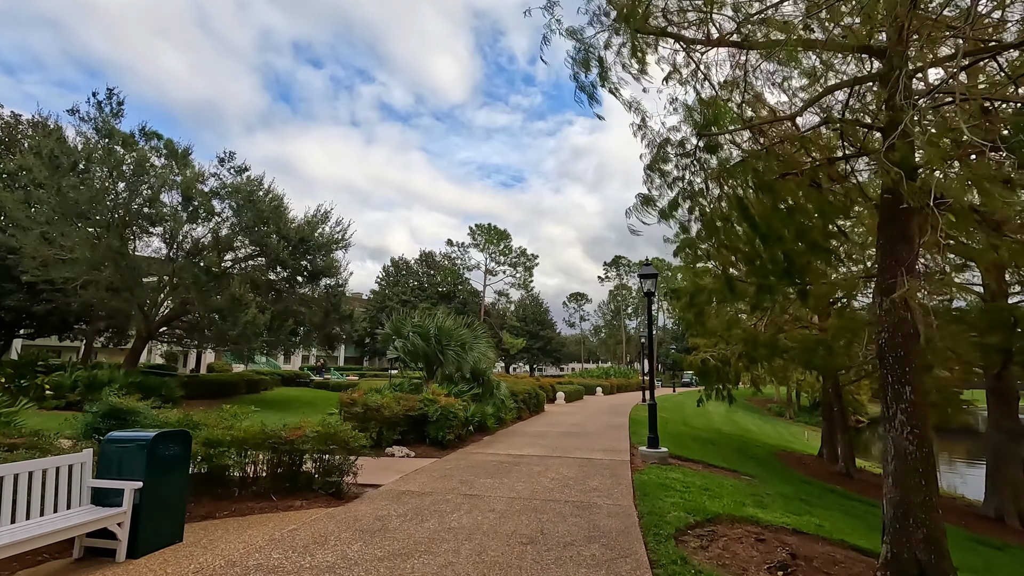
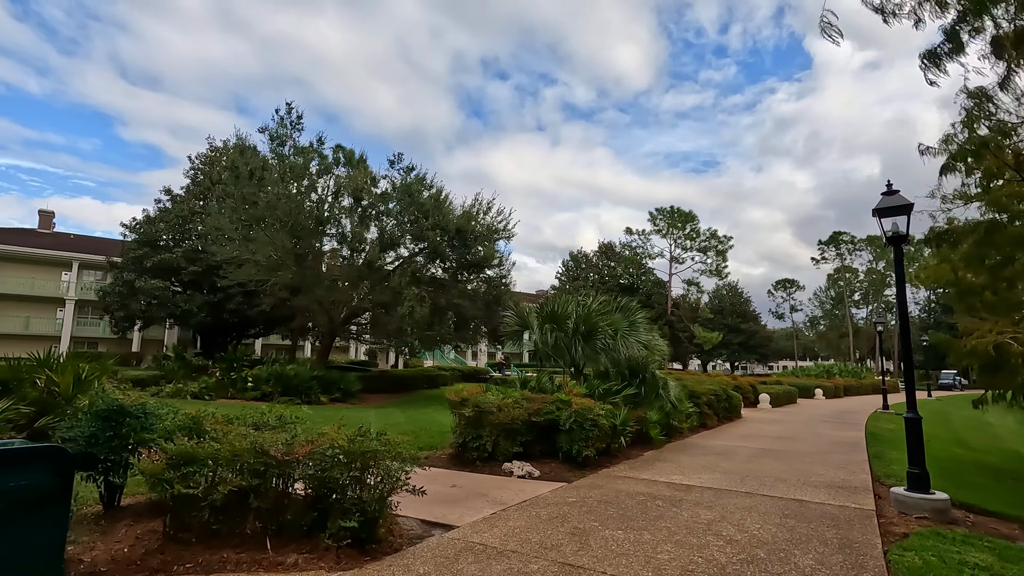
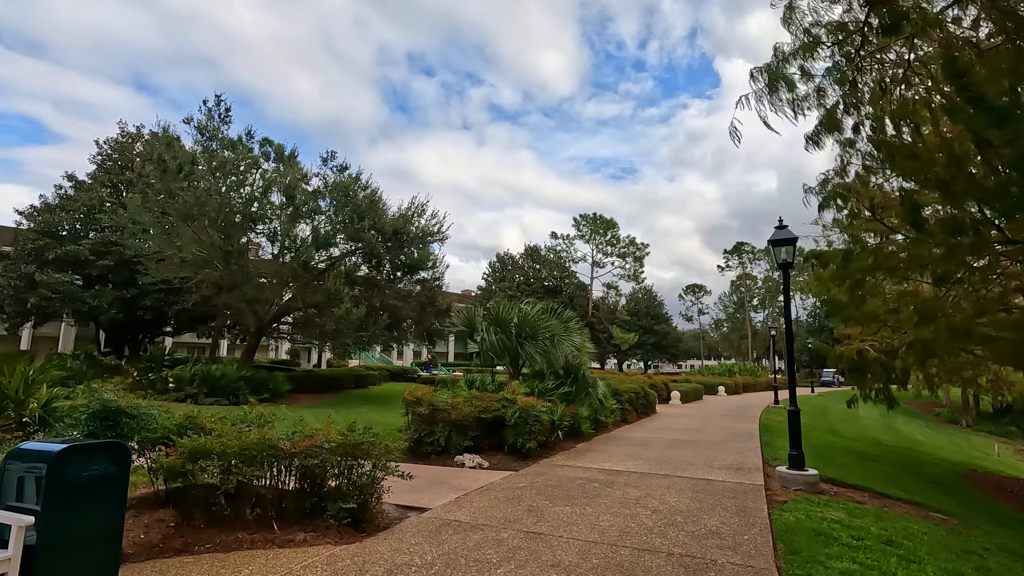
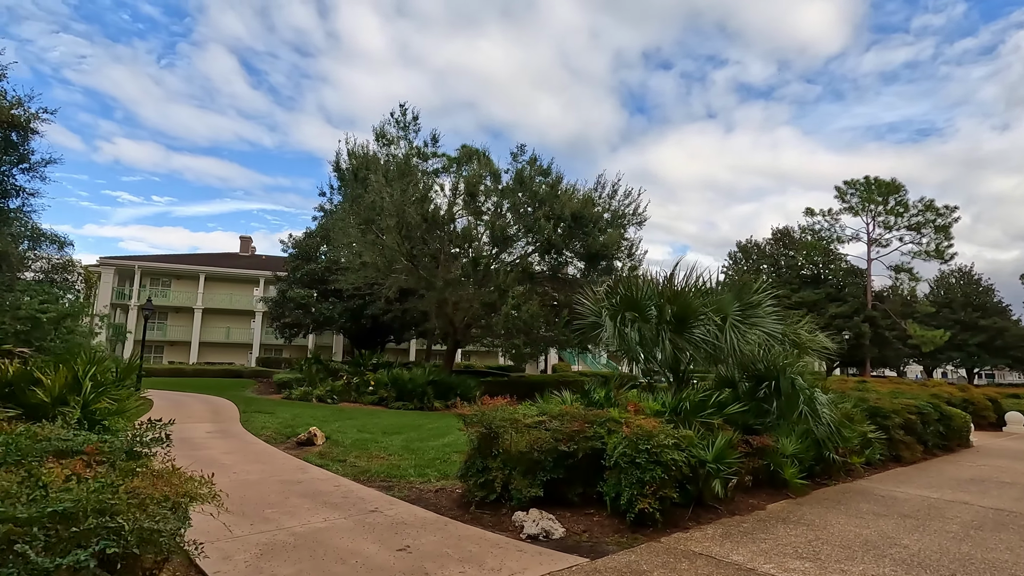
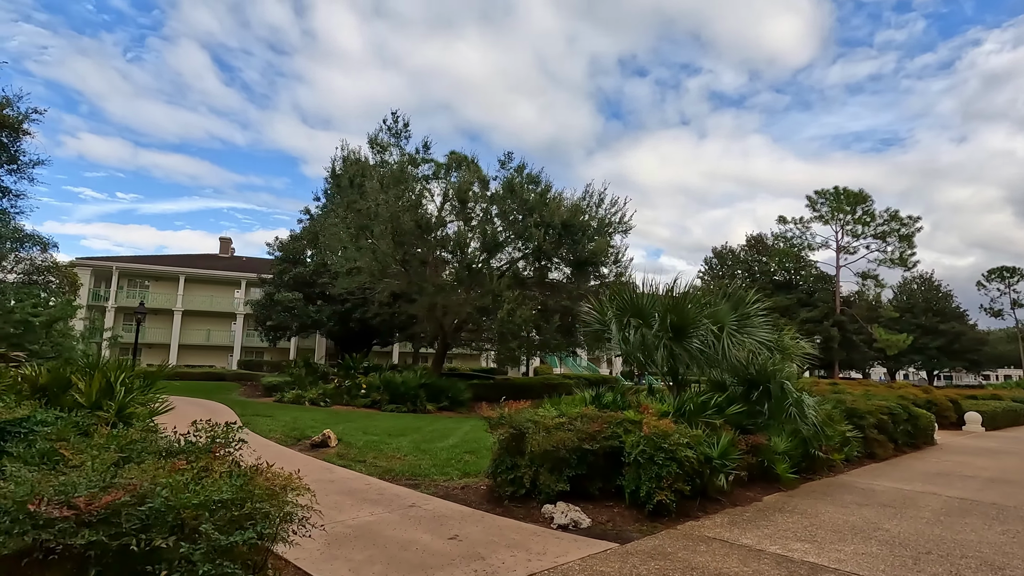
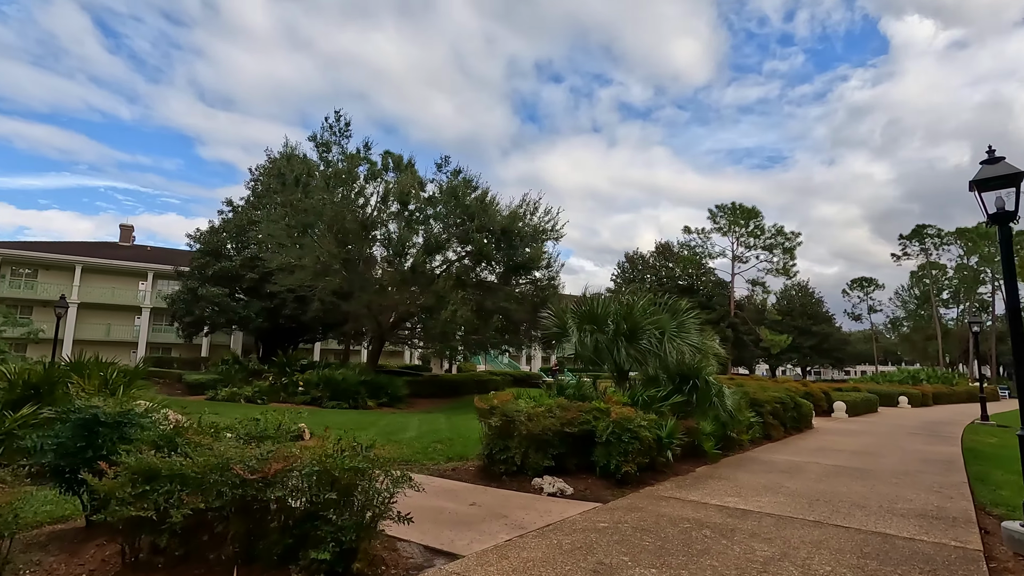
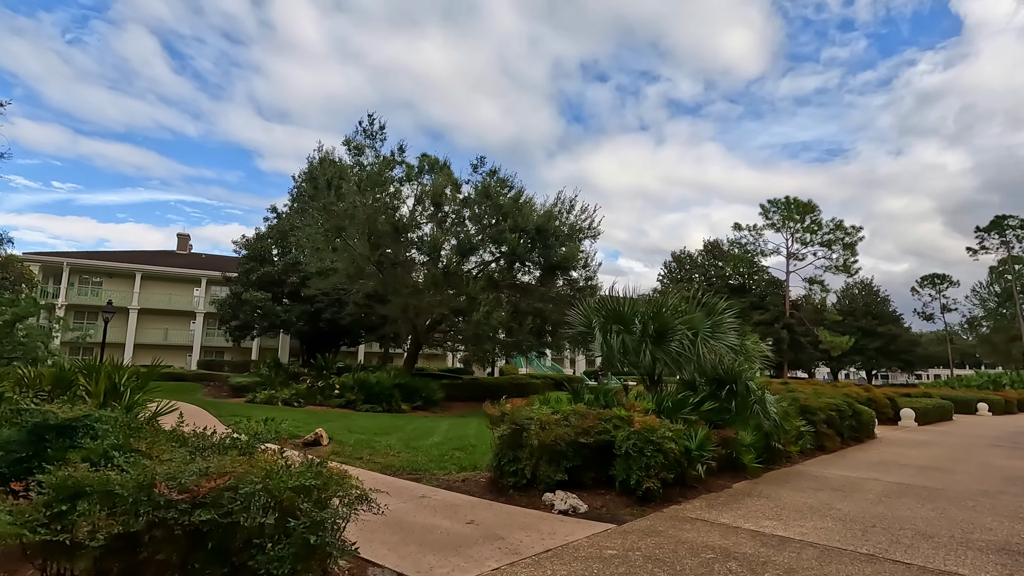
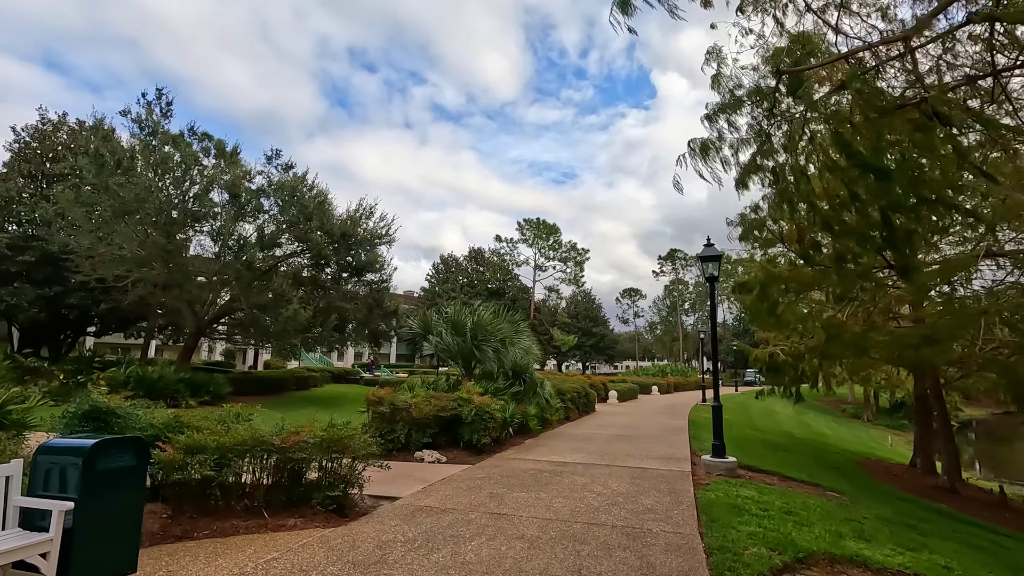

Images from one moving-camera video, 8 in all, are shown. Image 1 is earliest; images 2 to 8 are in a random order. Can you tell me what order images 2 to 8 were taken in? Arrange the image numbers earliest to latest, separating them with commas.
8, 3, 2, 6, 7, 5, 4
